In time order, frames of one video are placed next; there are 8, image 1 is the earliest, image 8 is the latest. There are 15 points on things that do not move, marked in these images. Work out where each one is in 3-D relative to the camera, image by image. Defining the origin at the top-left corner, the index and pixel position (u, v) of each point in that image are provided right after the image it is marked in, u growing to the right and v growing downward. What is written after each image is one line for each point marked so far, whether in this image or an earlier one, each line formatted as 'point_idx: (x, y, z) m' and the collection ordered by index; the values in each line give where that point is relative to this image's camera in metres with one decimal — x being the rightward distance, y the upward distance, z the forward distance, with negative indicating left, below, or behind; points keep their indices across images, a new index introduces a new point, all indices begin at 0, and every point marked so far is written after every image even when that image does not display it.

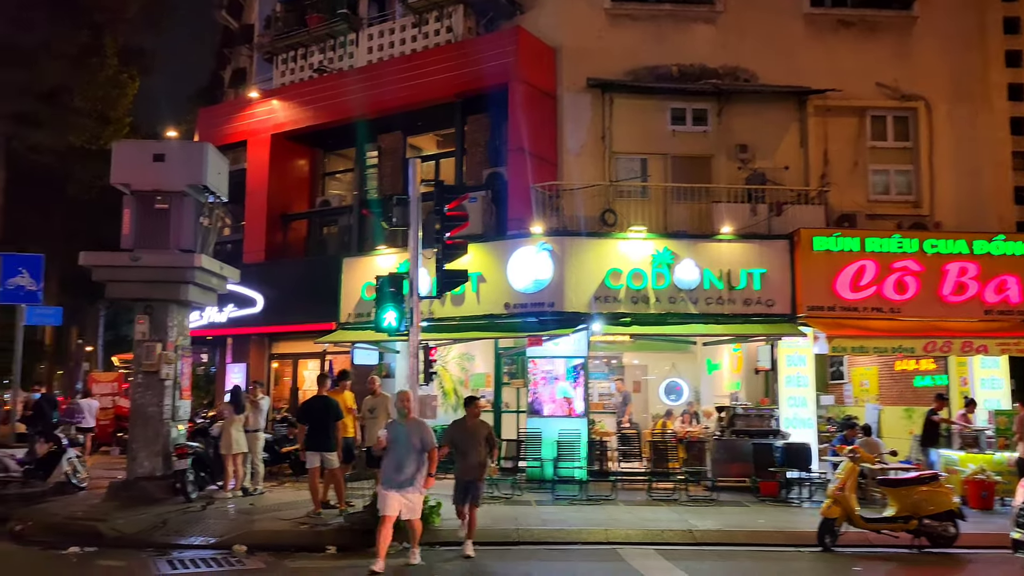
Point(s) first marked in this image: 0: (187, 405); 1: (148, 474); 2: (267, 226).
0: (-5.1, -1.9, +13.2) m
1: (-5.4, -2.8, +12.4) m
2: (-5.3, +1.4, +18.3) m
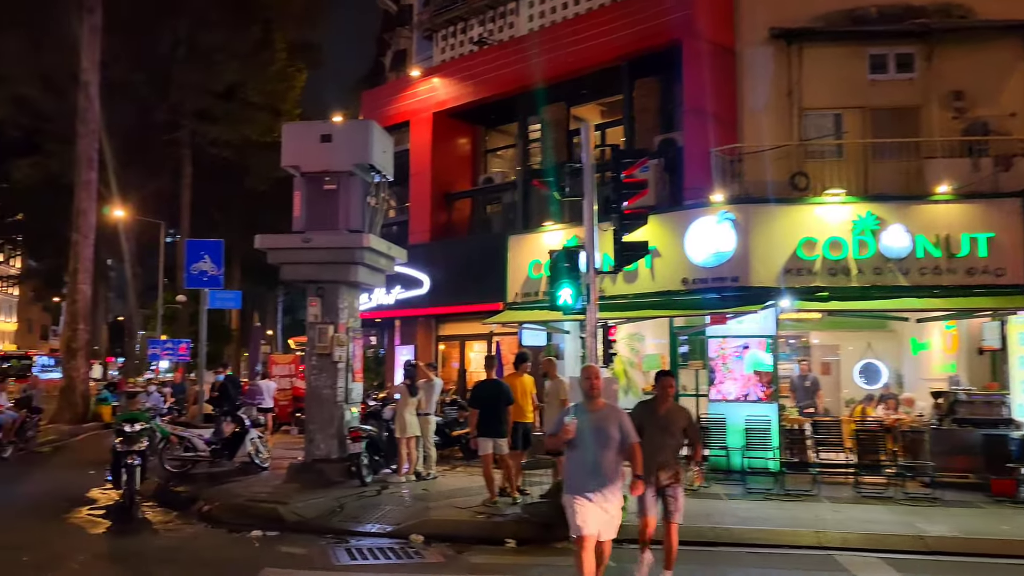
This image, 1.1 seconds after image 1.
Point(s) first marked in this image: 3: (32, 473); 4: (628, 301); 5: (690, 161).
0: (-2.4, -1.6, +13.0) m
1: (-2.8, -2.5, +12.3) m
2: (-1.7, +1.8, +18.0) m
3: (-8.3, -3.2, +14.5) m
4: (+2.0, -0.2, +14.1) m
5: (+2.9, +2.1, +13.8) m
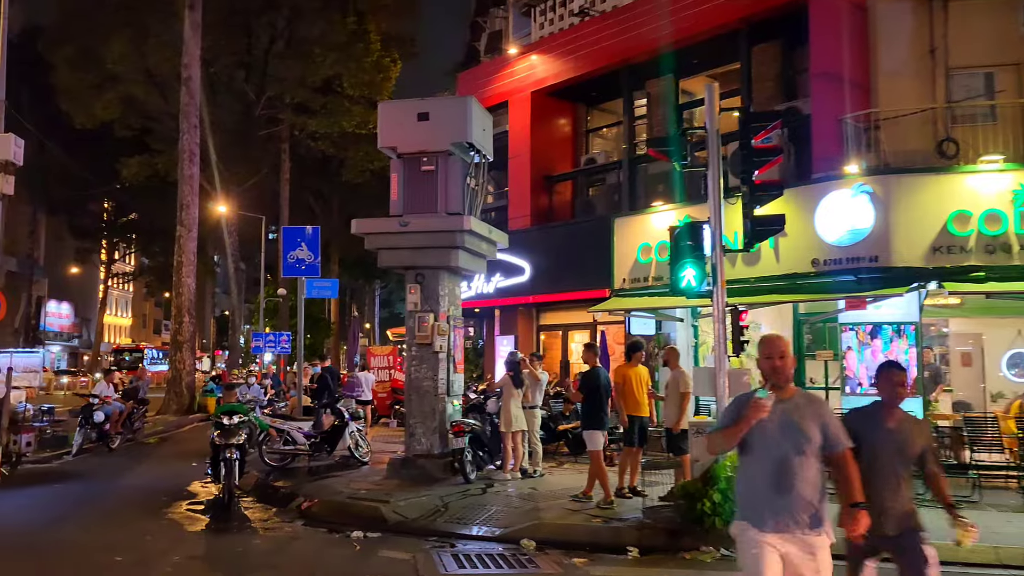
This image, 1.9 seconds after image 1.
0: (-0.7, -1.4, +12.4) m
1: (-1.2, -2.3, +11.7) m
2: (+0.4, +2.1, +17.2) m
3: (-6.4, -3.0, +14.4) m
4: (+3.7, 0.0, +12.9) m
5: (+4.6, +2.4, +12.5) m
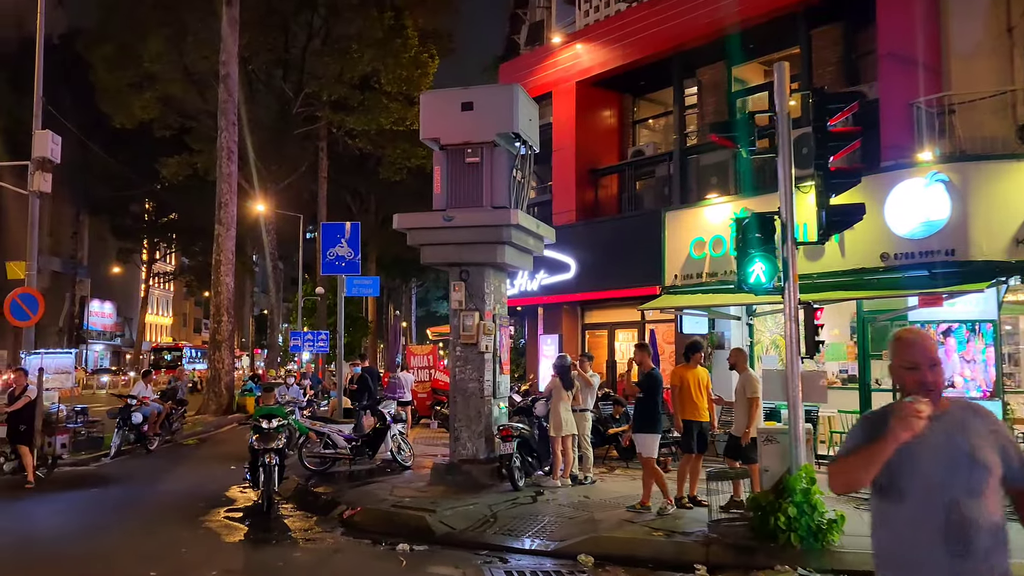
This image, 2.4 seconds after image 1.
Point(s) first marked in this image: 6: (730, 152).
0: (-0.1, -1.3, +11.8) m
1: (-0.5, -2.3, +11.2) m
2: (+1.3, +2.1, +16.6) m
3: (-5.6, -3.0, +14.1) m
4: (+4.4, +0.1, +12.2) m
5: (+5.3, +2.4, +11.7) m
6: (+3.7, +2.3, +14.1) m
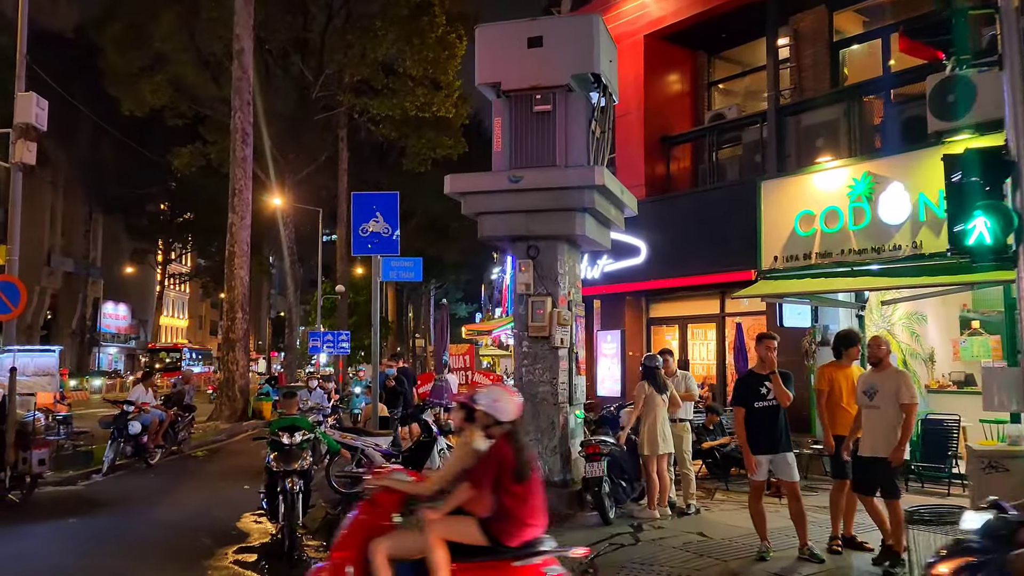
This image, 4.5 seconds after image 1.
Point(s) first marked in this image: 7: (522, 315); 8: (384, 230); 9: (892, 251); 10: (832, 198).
0: (+0.8, -1.1, +9.5) m
1: (+0.3, -2.0, +8.9) m
2: (+2.3, +2.3, +14.3) m
3: (-4.7, -2.8, +11.9) m
4: (+5.3, +0.3, +9.8) m
5: (+6.2, +2.7, +9.3) m
6: (+4.7, +2.5, +11.7) m
7: (+0.1, -0.3, +9.2) m
8: (-1.7, +0.8, +11.1) m
9: (+4.7, +0.4, +10.3) m
10: (+4.2, +1.2, +11.0) m
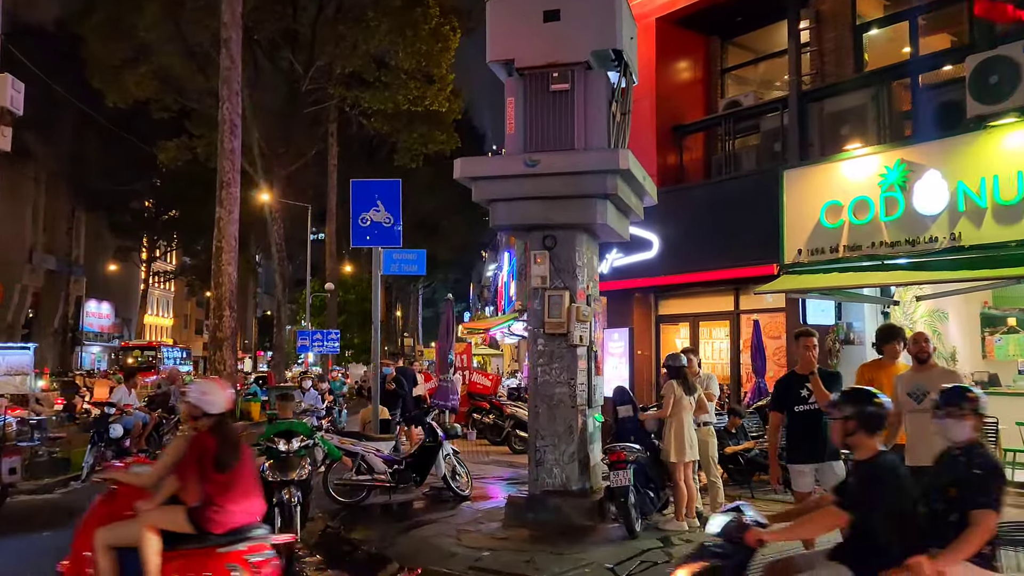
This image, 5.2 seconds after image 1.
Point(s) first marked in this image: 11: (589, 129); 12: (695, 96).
0: (+1.0, -1.0, +8.8) m
1: (+0.5, -2.0, +8.2) m
2: (+2.3, +2.4, +13.6) m
3: (-4.6, -2.7, +11.1) m
4: (+5.4, +0.4, +9.1) m
5: (+6.3, +2.7, +8.7) m
6: (+4.8, +2.6, +11.1) m
7: (+0.3, -0.2, +8.5) m
8: (-1.6, +0.8, +10.3) m
9: (+4.8, +0.5, +9.7) m
10: (+4.4, +1.3, +10.4) m
11: (+0.8, +1.6, +8.5) m
12: (+3.1, +3.3, +14.2) m
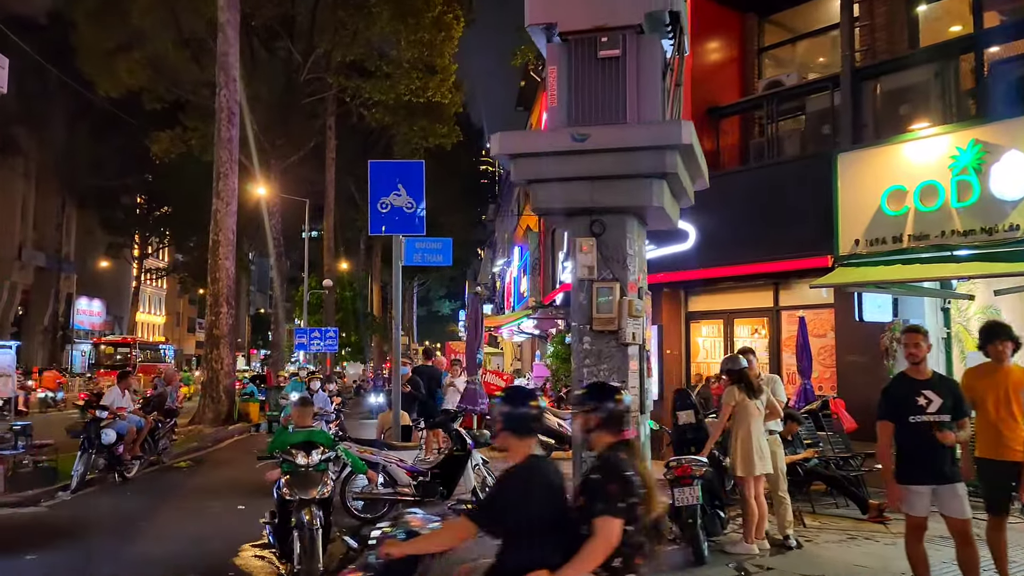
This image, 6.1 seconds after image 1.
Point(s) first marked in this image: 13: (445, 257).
0: (+1.4, -0.9, +7.9) m
1: (+0.9, -1.9, +7.3) m
2: (+2.7, +2.5, +12.7) m
3: (-4.2, -2.6, +10.1) m
4: (+5.8, +0.5, +8.2) m
5: (+6.7, +2.8, +7.8) m
6: (+5.1, +2.7, +10.2) m
7: (+0.7, -0.2, +7.6) m
8: (-1.2, +0.9, +9.4) m
9: (+5.2, +0.6, +8.8) m
10: (+4.7, +1.3, +9.5) m
11: (+1.2, +1.7, +7.6) m
12: (+3.5, +3.3, +13.3) m
13: (-0.8, +0.3, +9.9) m
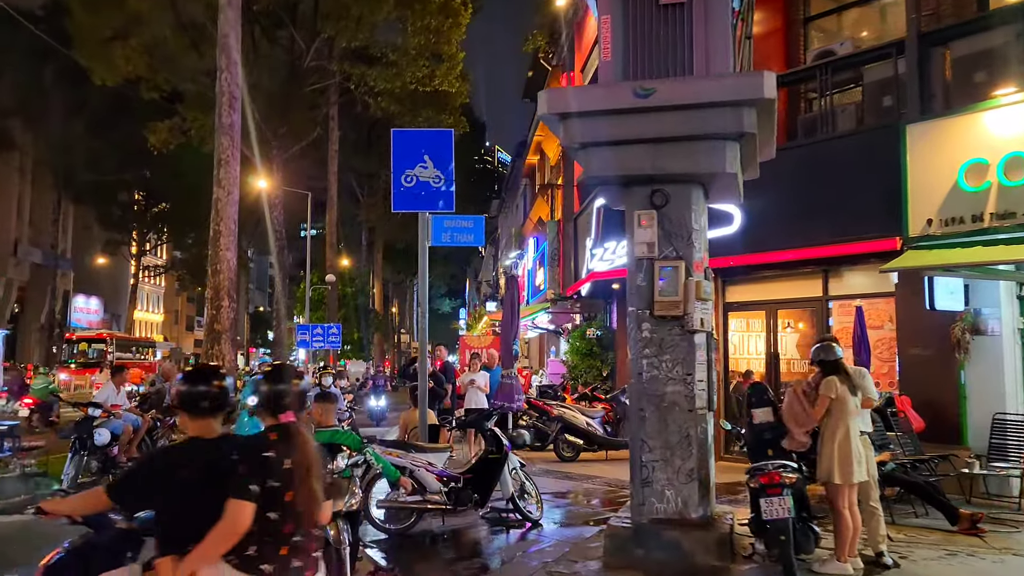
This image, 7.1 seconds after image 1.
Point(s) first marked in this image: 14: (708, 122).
0: (+1.8, -0.8, +6.9) m
1: (+1.3, -1.7, +6.3) m
2: (+3.1, +2.7, +11.7) m
3: (-3.8, -2.5, +9.2) m
4: (+6.2, +0.6, +7.3) m
5: (+7.1, +3.0, +6.9) m
6: (+5.5, +2.8, +9.2) m
7: (+1.0, 0.0, +6.6) m
8: (-0.8, +1.1, +8.4) m
9: (+5.6, +0.7, +7.8) m
10: (+5.1, +1.5, +8.5) m
11: (+1.6, +1.9, +6.6) m
12: (+3.9, +3.5, +12.3) m
13: (-0.4, +0.5, +8.9) m
14: (+1.5, +1.3, +6.4) m
